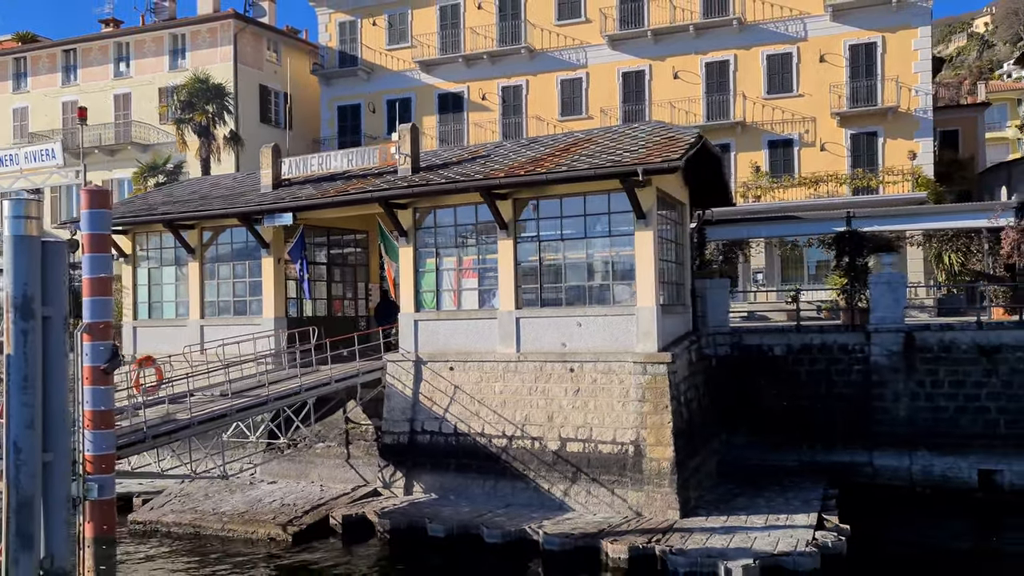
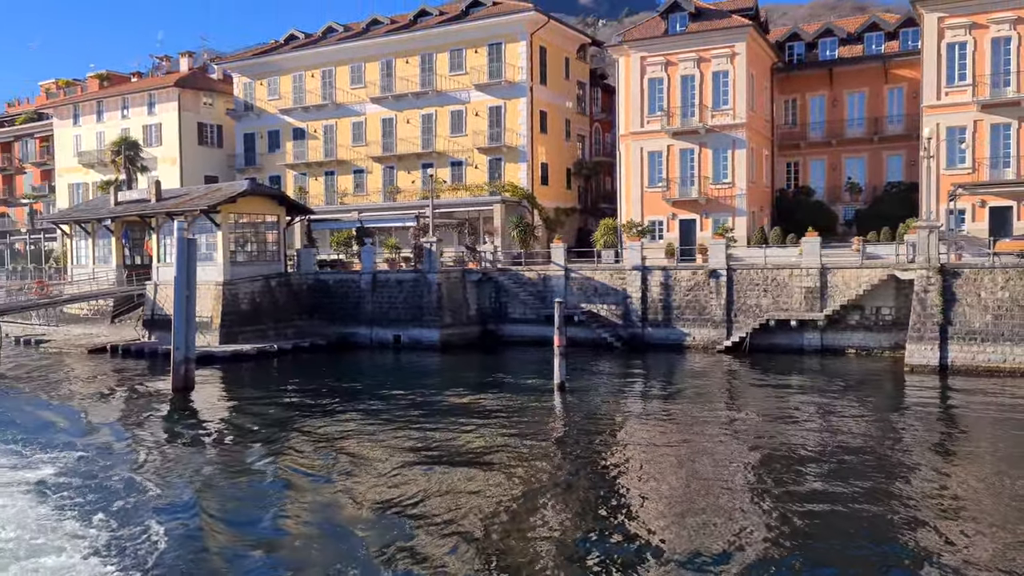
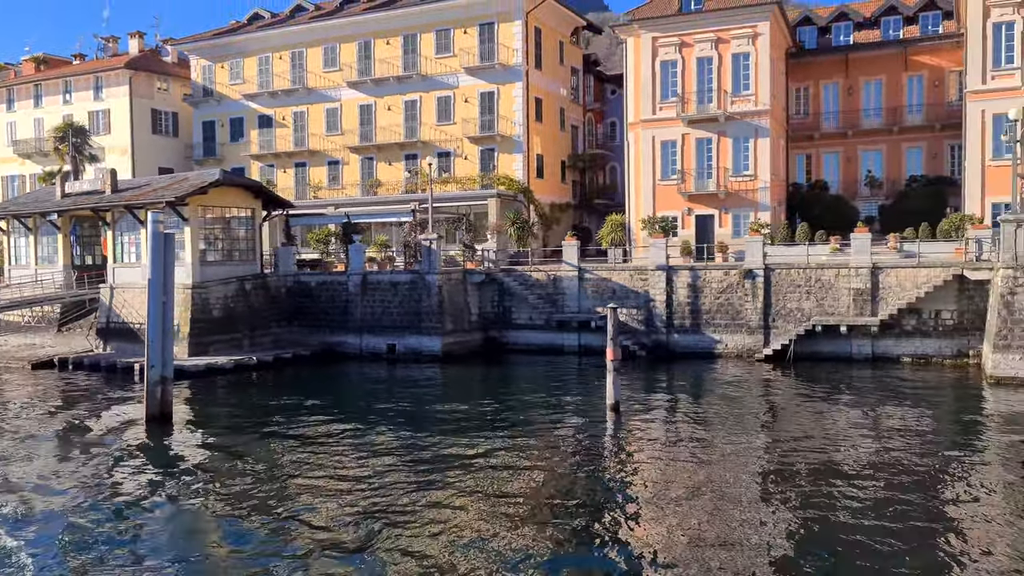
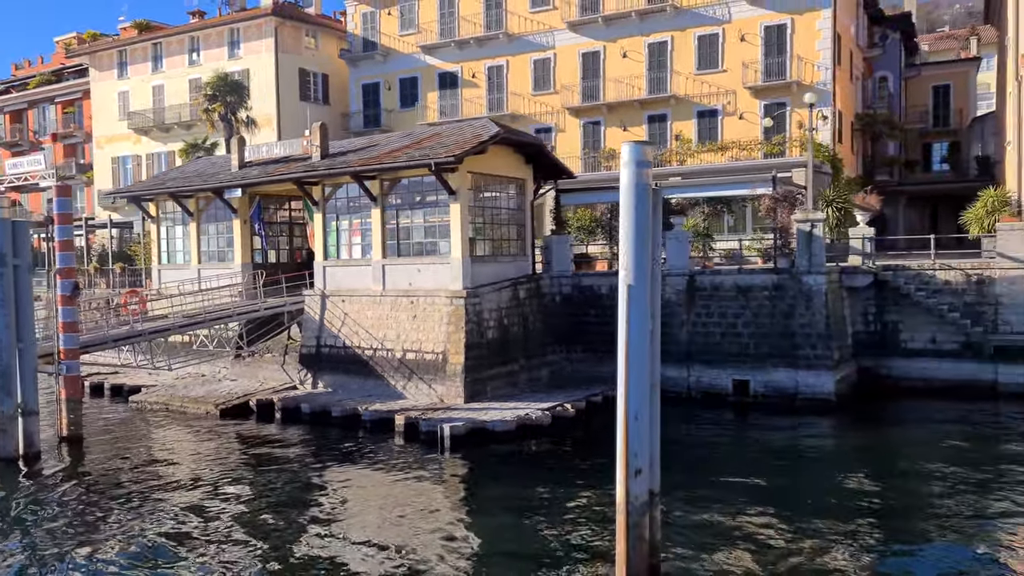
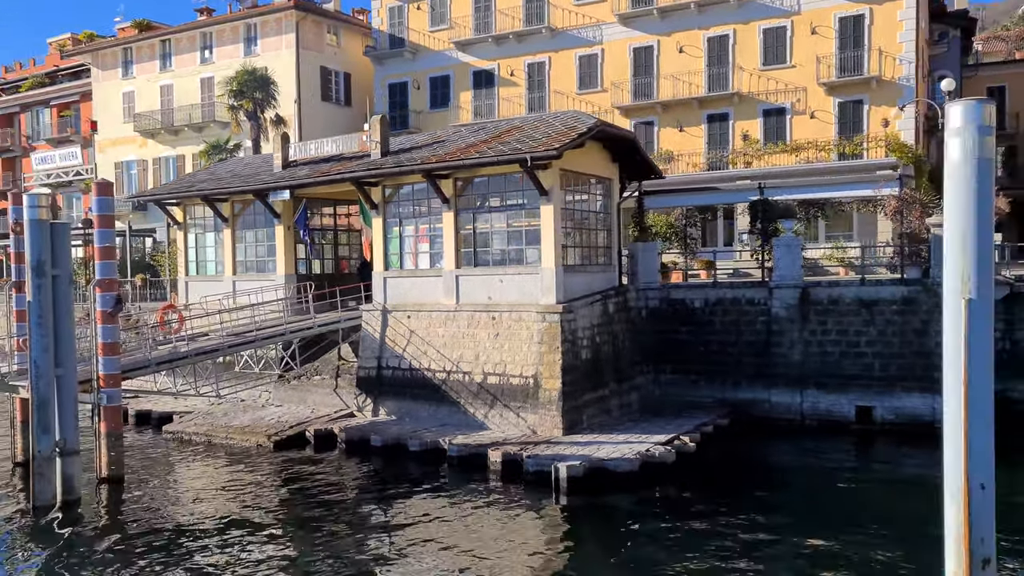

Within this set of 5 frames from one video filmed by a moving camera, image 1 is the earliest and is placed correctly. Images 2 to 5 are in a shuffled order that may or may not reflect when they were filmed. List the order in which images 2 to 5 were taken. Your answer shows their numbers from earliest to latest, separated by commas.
5, 4, 3, 2
